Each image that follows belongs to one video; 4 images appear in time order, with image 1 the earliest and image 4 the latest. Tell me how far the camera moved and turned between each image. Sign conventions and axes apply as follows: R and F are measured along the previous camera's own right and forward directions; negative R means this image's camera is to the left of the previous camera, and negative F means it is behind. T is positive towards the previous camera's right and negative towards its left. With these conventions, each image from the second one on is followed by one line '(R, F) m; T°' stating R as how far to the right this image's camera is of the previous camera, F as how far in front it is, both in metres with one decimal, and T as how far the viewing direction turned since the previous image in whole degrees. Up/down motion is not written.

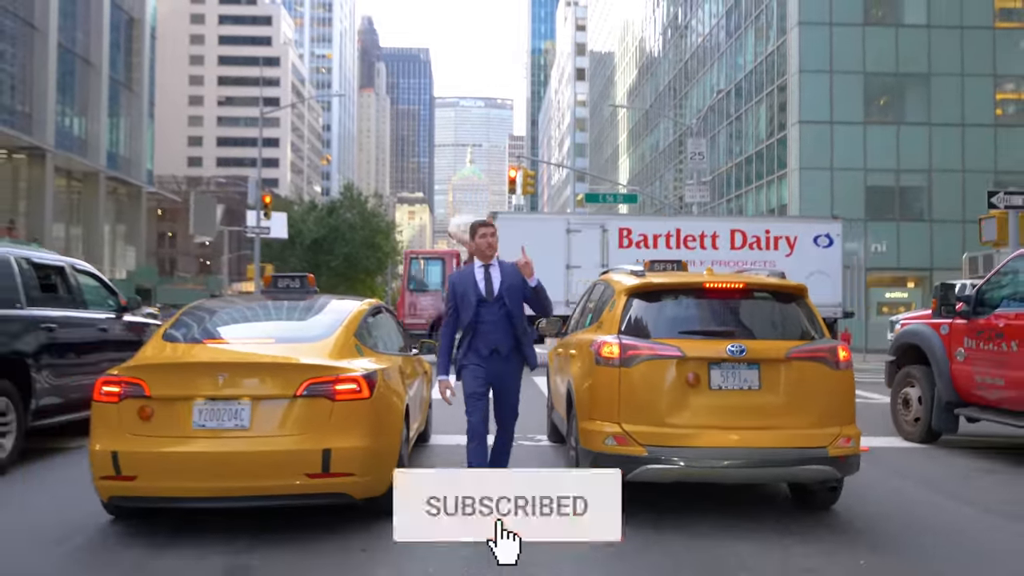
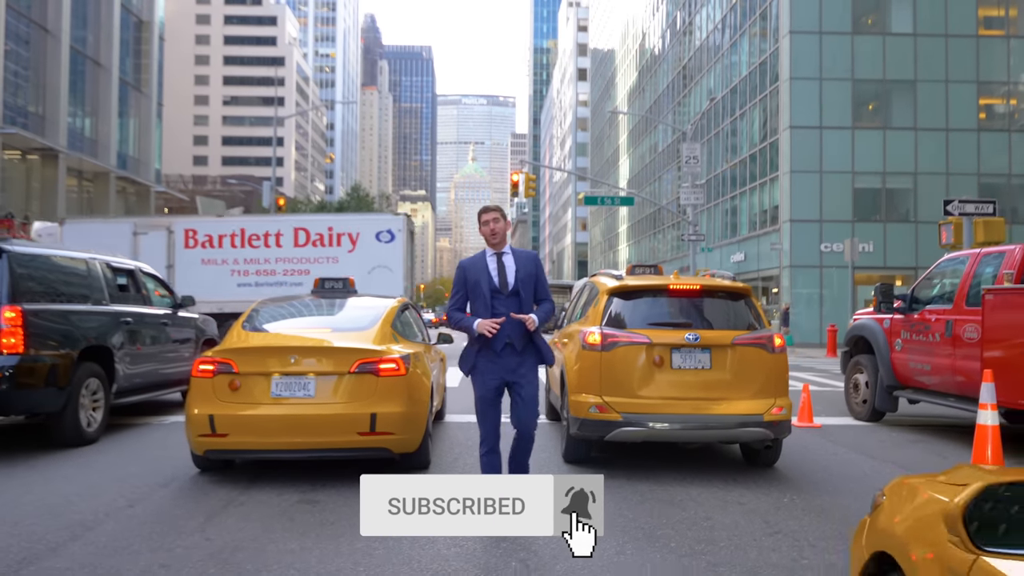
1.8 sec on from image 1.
(0.0, -1.4) m; 0°
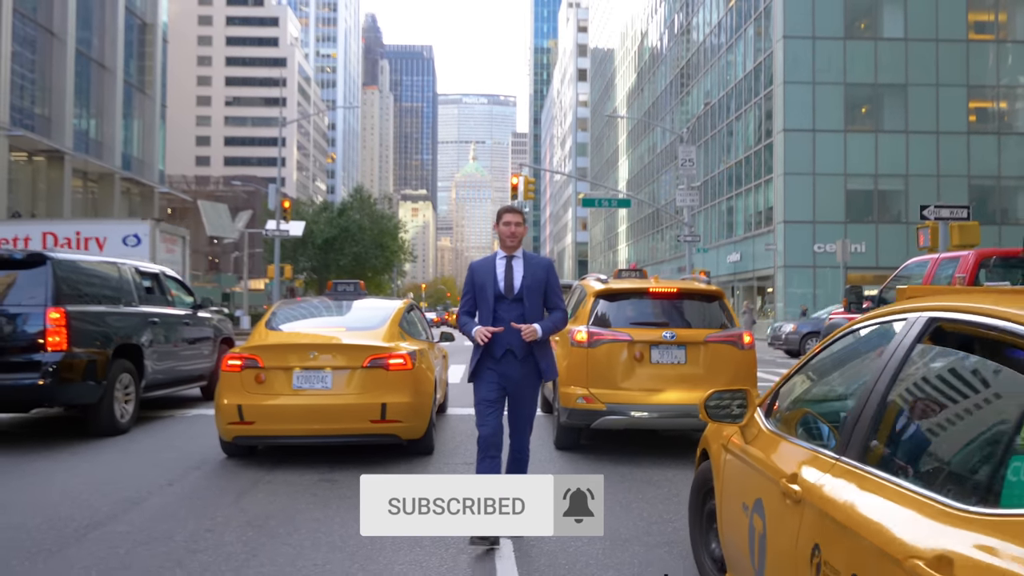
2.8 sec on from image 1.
(+0.1, -0.8) m; 0°
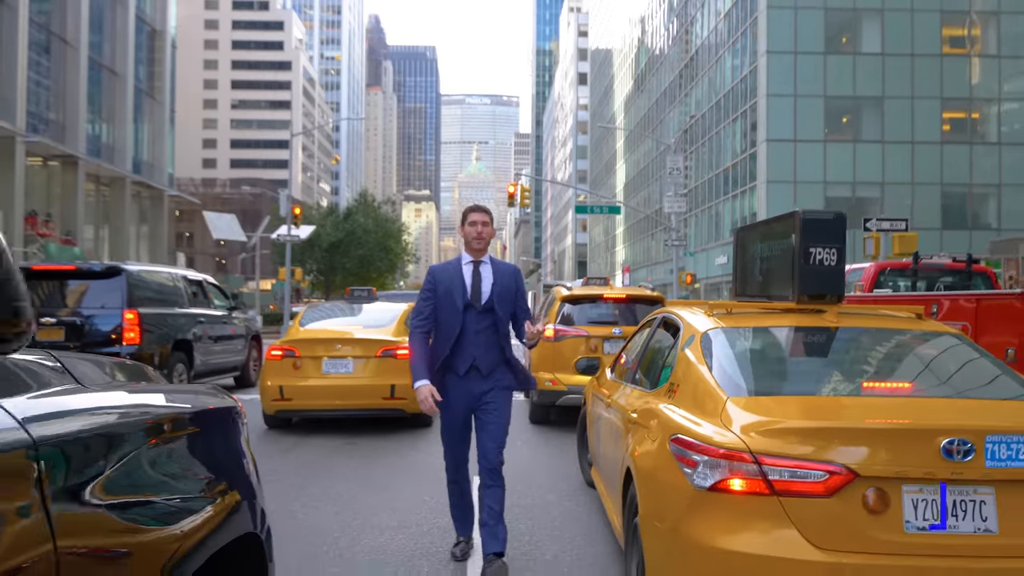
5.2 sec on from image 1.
(+0.2, -2.0) m; 0°
